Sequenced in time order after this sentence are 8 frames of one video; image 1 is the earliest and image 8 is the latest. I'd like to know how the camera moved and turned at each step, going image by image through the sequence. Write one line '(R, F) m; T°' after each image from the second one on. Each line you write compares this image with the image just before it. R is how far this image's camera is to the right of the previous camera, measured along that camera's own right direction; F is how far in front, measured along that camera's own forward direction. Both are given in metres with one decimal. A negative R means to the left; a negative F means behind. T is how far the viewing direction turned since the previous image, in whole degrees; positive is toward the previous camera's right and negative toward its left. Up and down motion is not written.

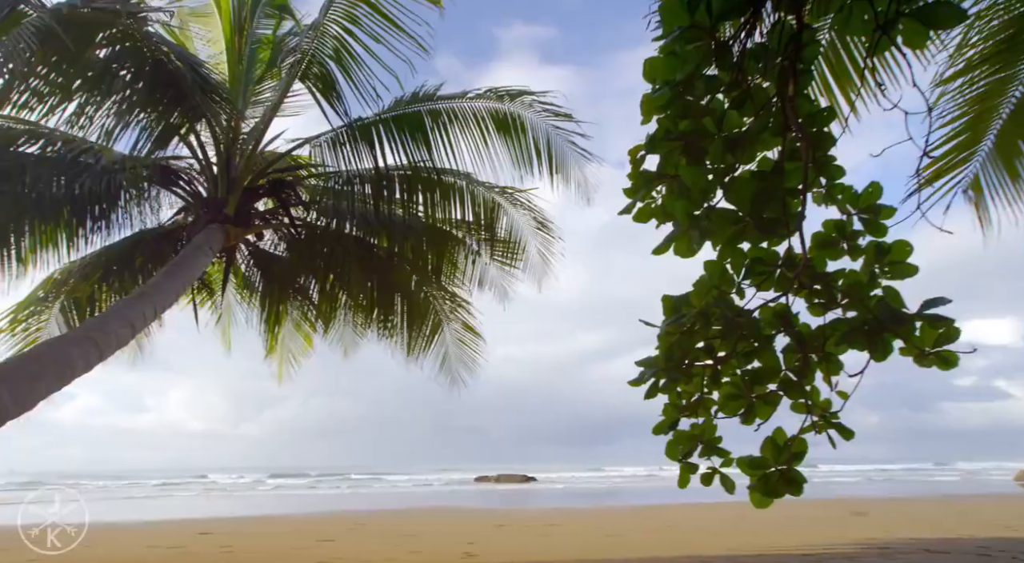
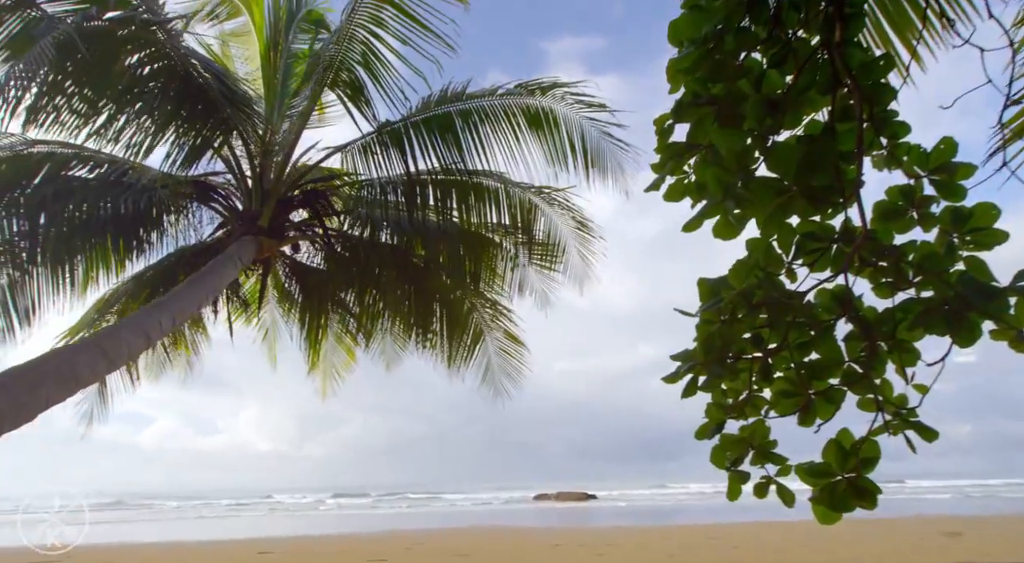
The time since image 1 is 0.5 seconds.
(+0.1, +0.2) m; -5°
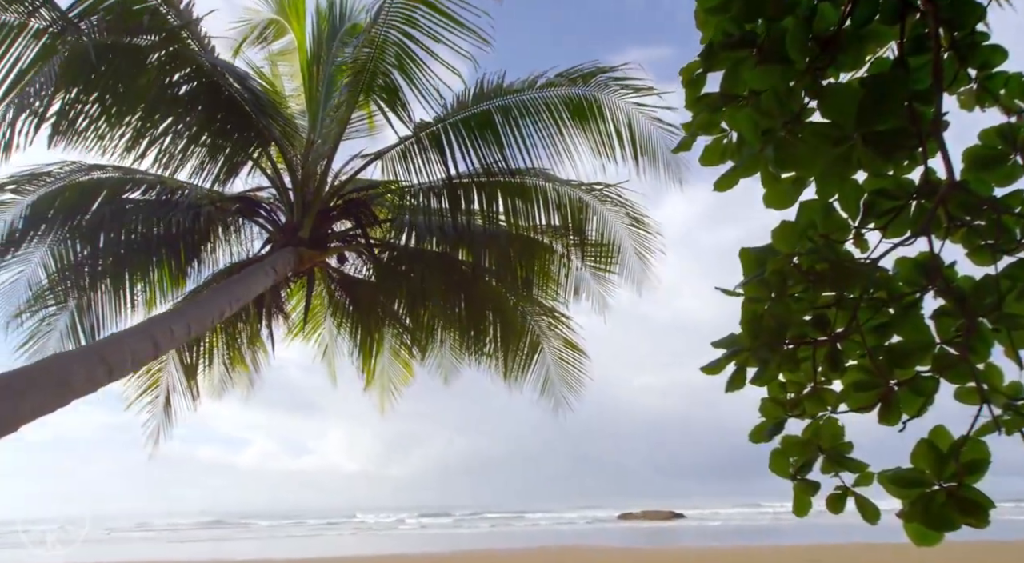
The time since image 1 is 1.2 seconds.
(+0.1, +0.3) m; -6°
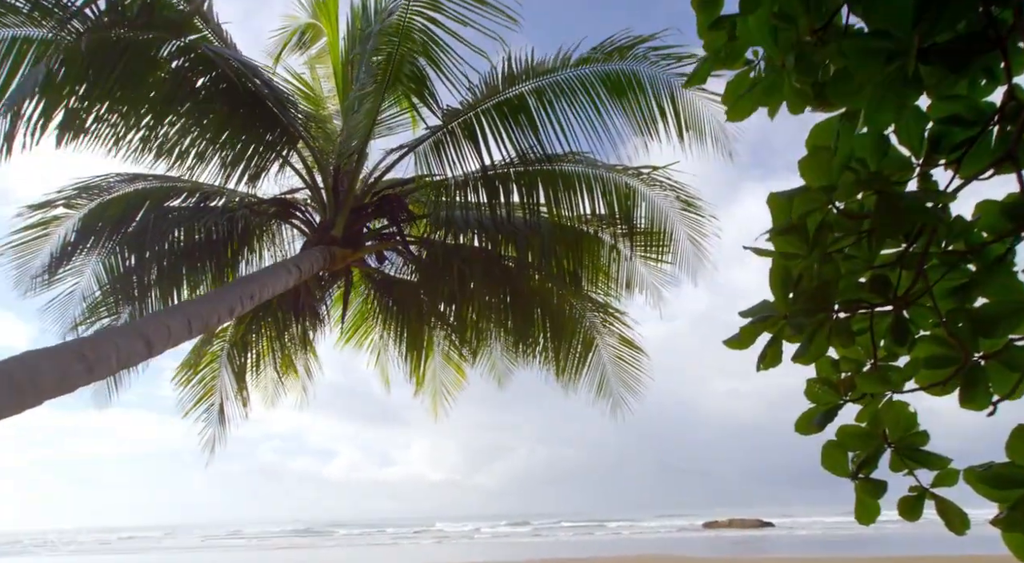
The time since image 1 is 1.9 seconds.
(+0.2, +0.2) m; -6°
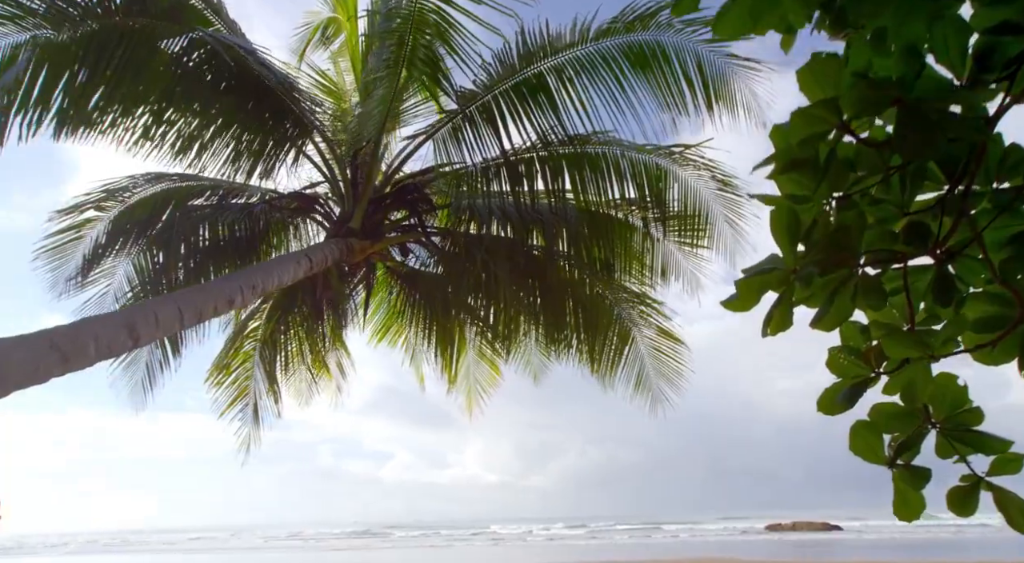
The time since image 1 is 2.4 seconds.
(+0.1, +0.2) m; -4°
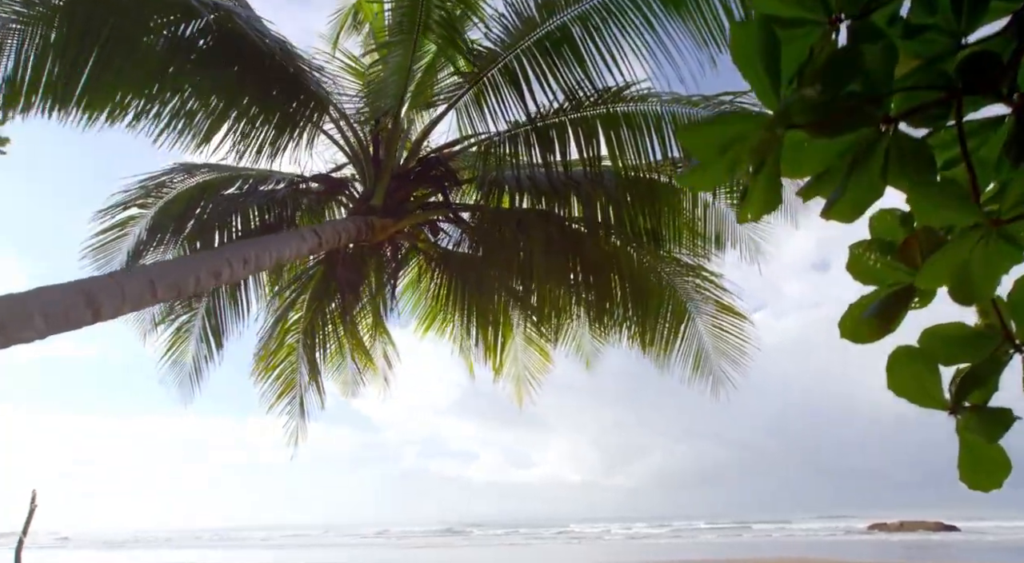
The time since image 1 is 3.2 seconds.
(+0.2, +0.3) m; -6°
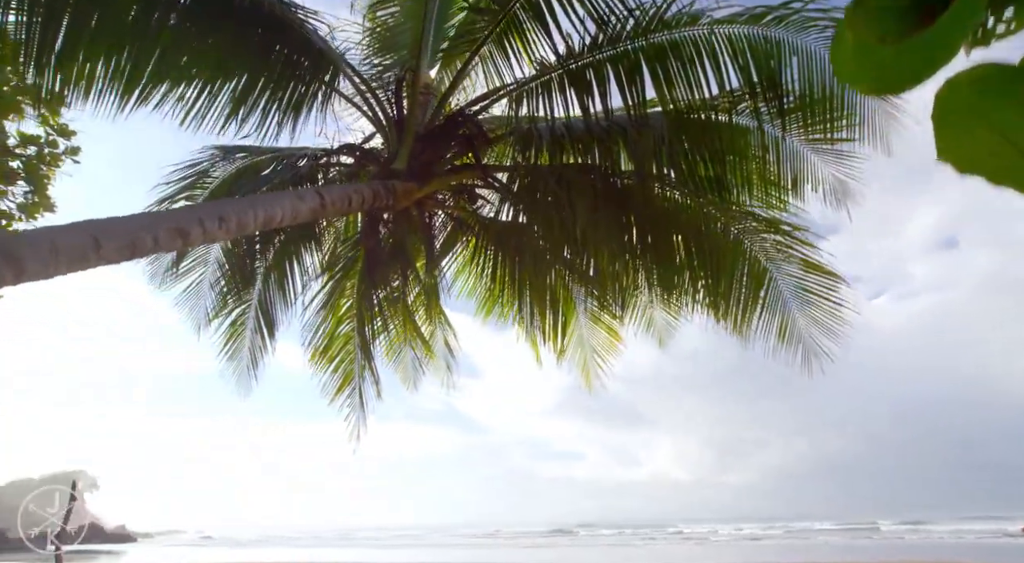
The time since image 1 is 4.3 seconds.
(+0.2, +0.4) m; -8°
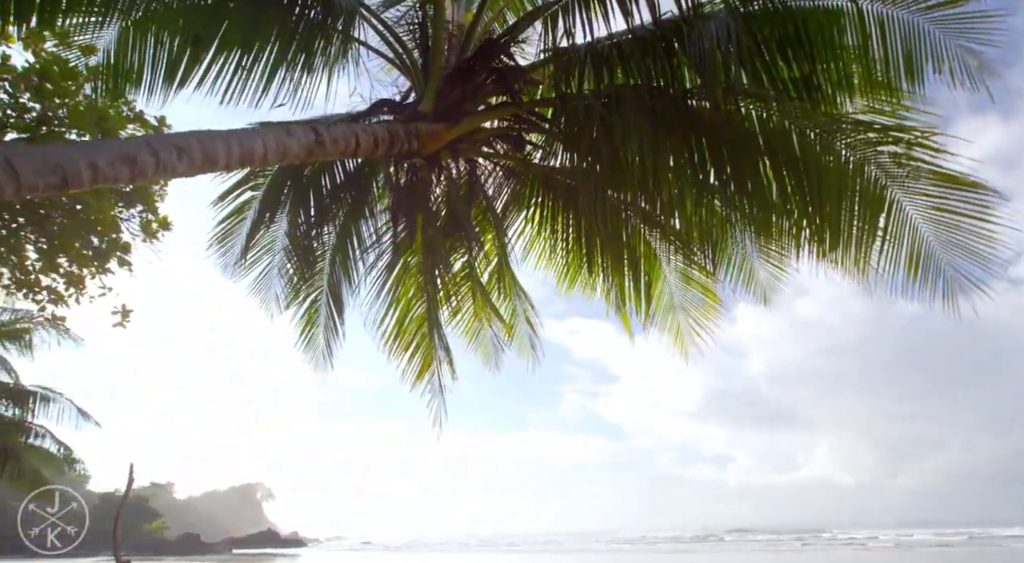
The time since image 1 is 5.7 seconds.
(+0.3, +0.5) m; -11°
